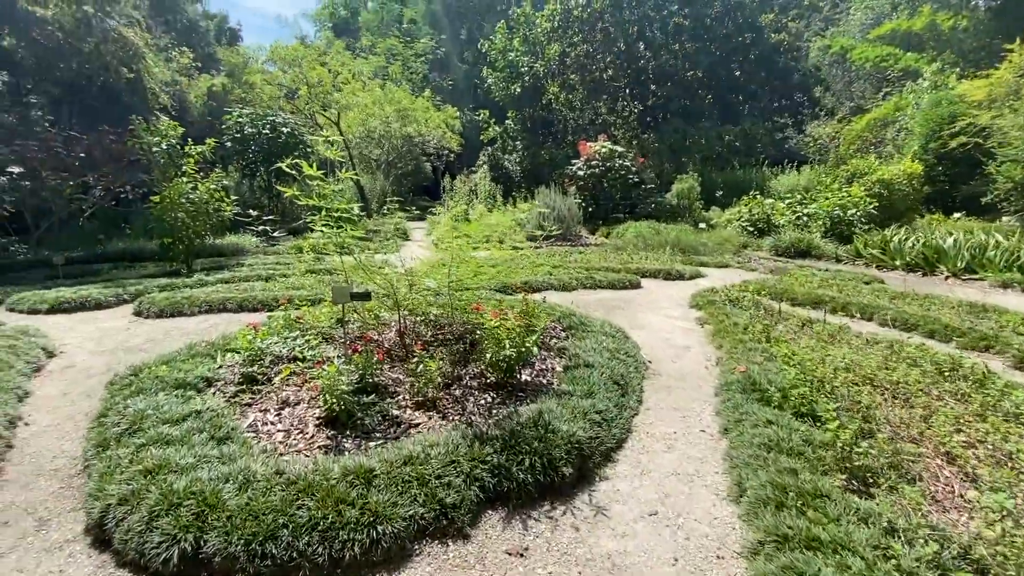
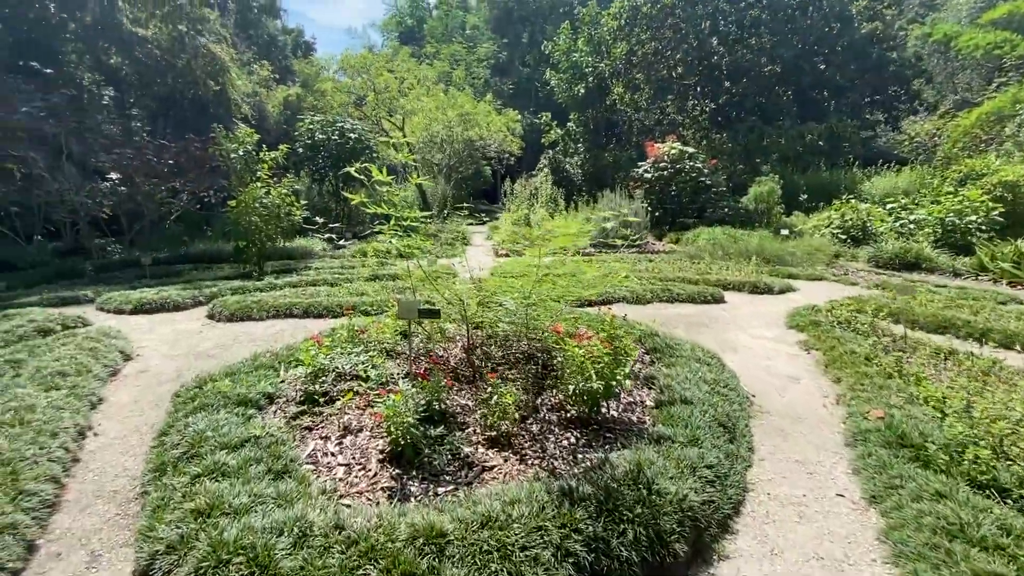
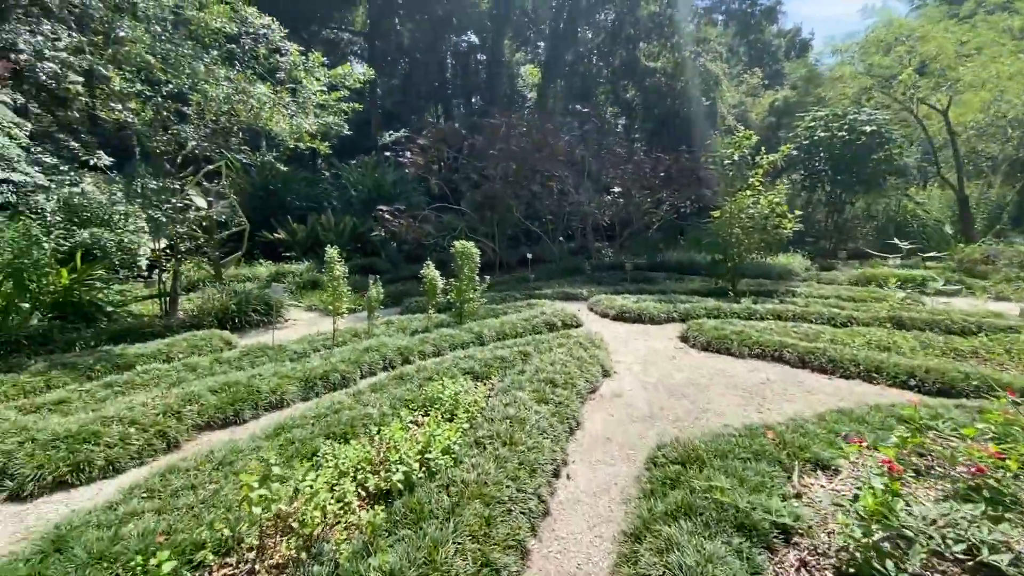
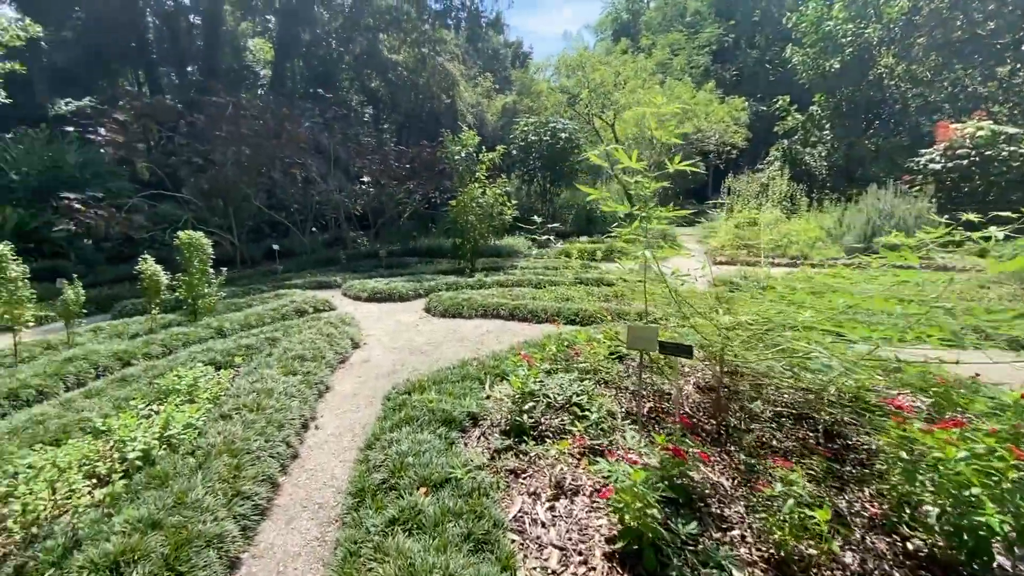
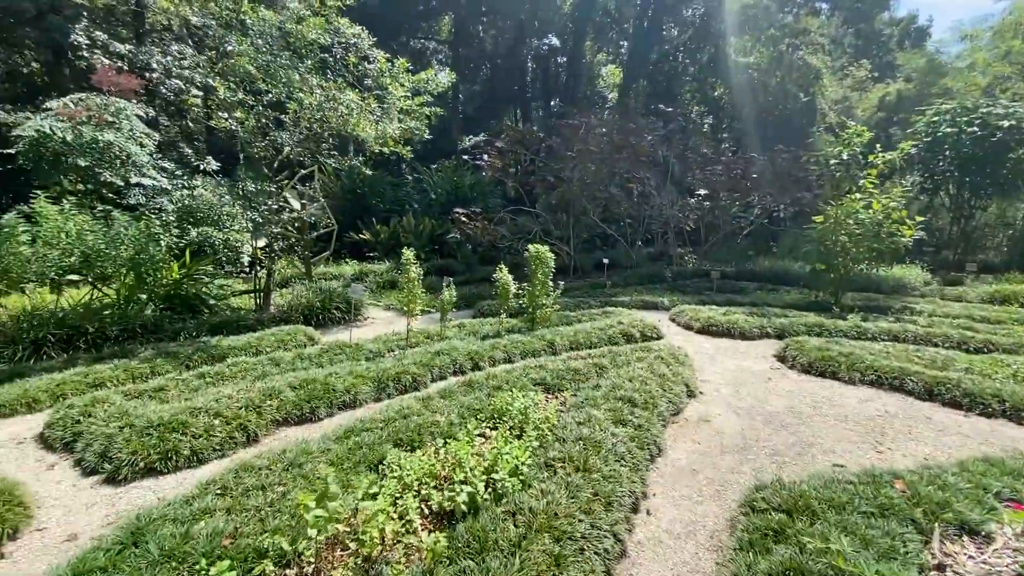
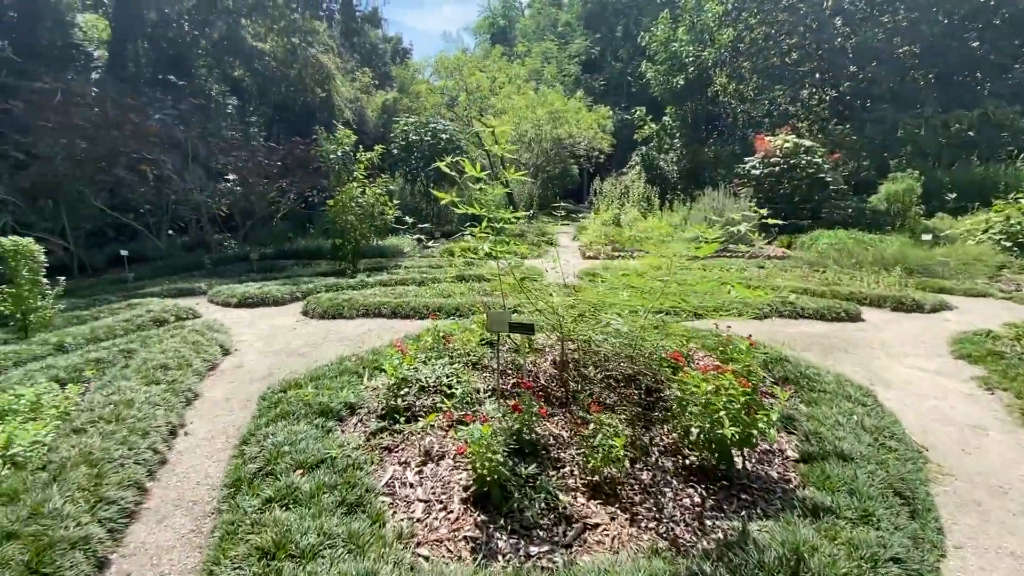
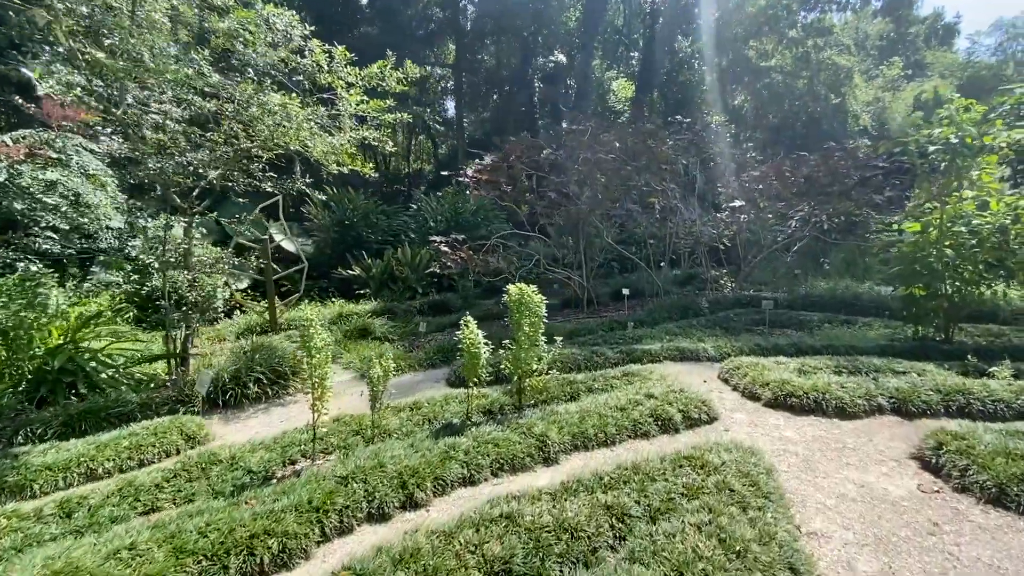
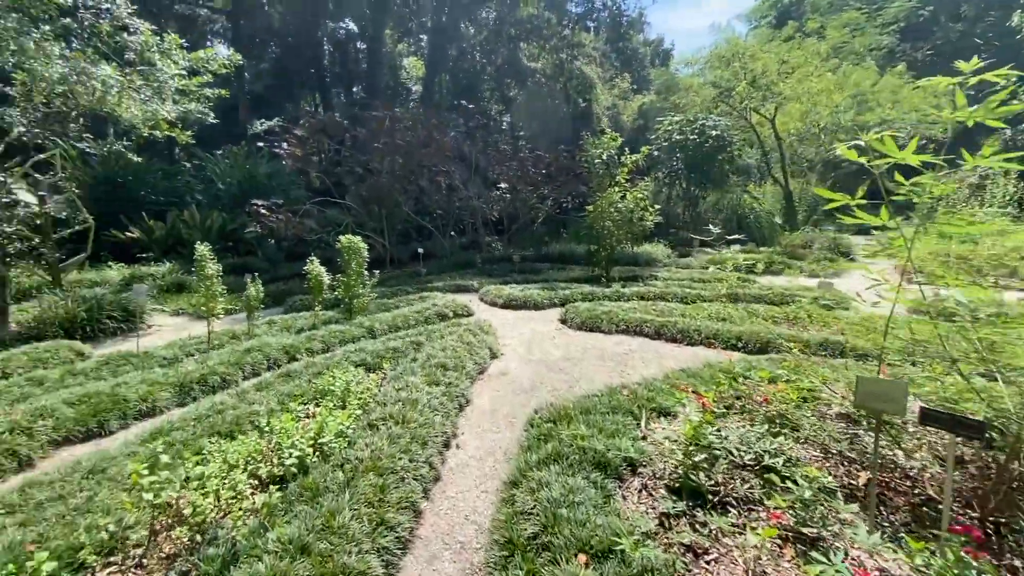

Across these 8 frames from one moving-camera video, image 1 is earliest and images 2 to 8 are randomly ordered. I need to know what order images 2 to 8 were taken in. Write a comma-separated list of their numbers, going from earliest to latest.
2, 6, 4, 8, 3, 5, 7
